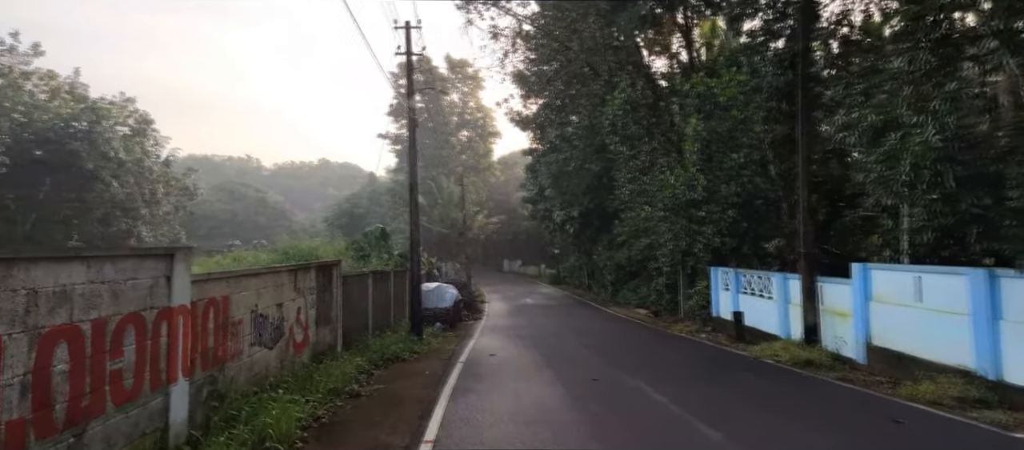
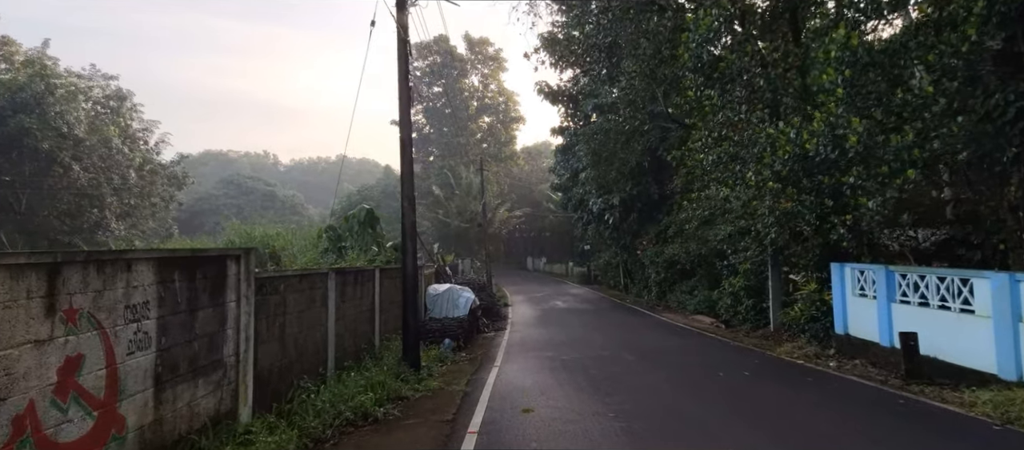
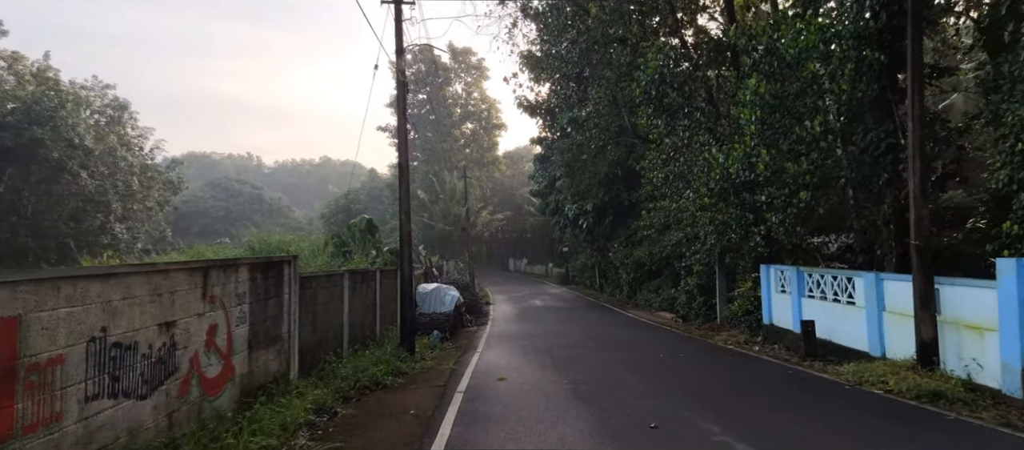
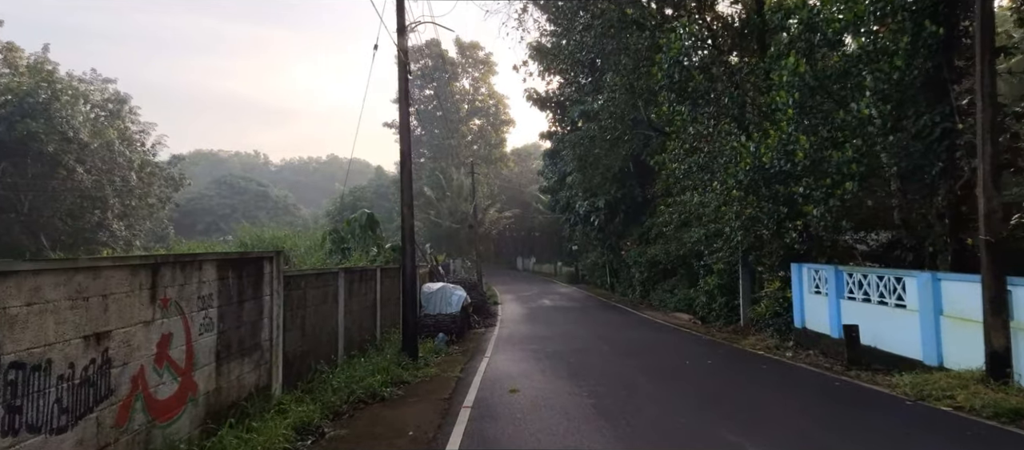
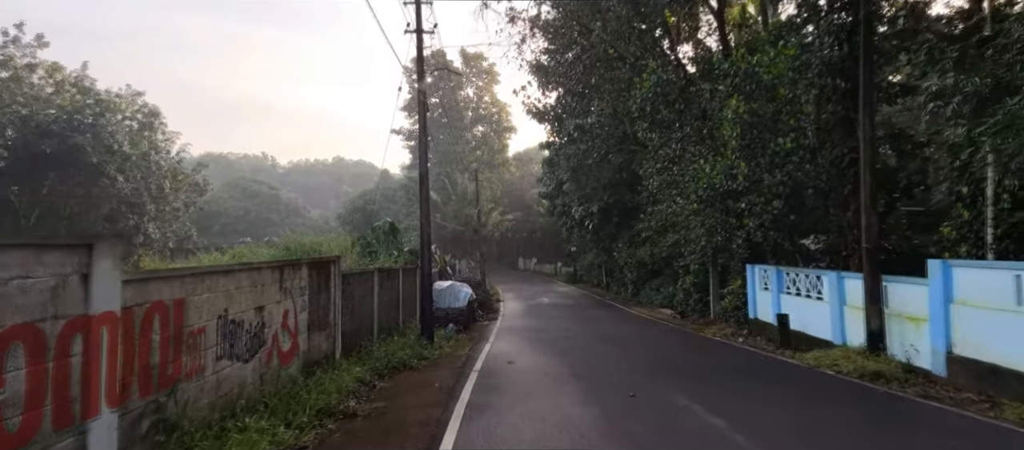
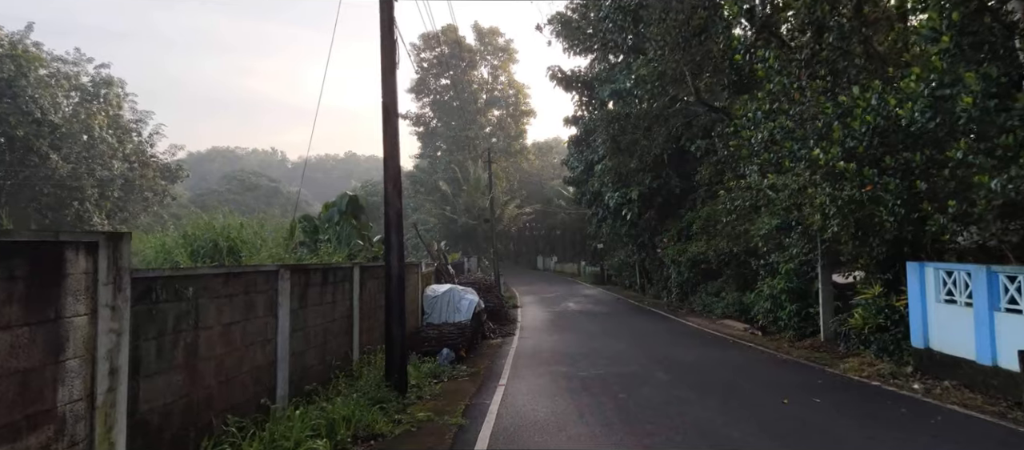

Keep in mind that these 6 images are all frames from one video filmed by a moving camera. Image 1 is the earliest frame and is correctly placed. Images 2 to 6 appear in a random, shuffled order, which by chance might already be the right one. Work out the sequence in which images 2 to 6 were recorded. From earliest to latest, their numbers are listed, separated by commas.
5, 3, 4, 2, 6
